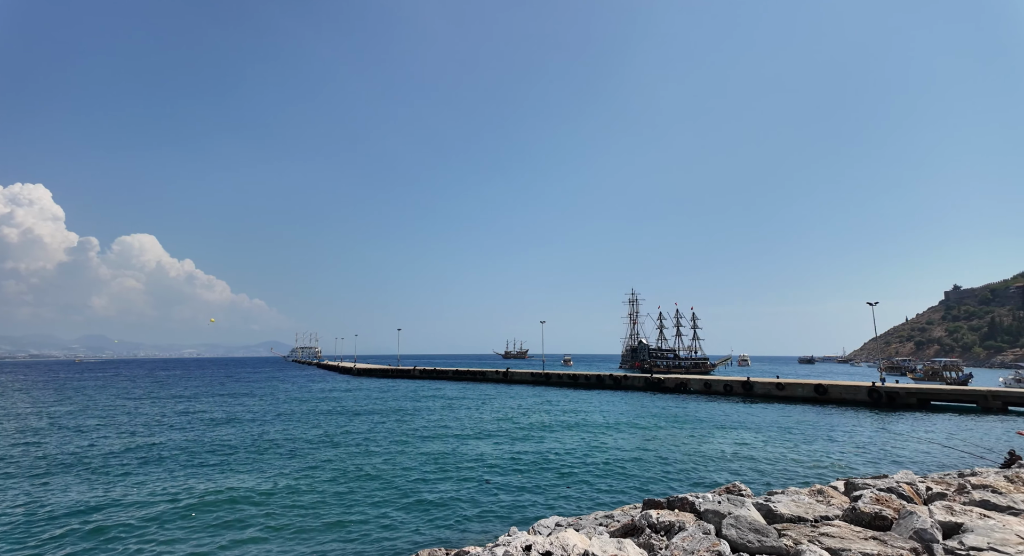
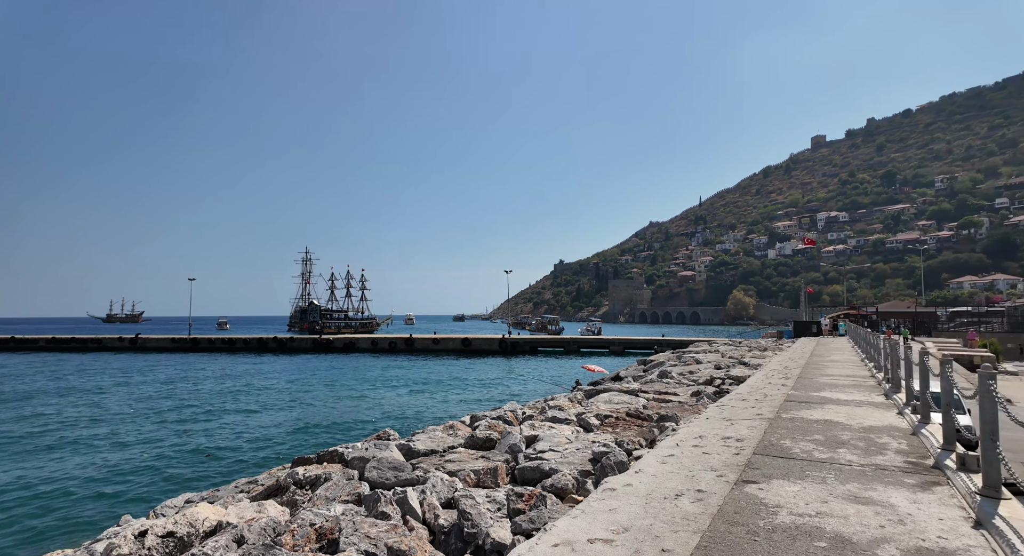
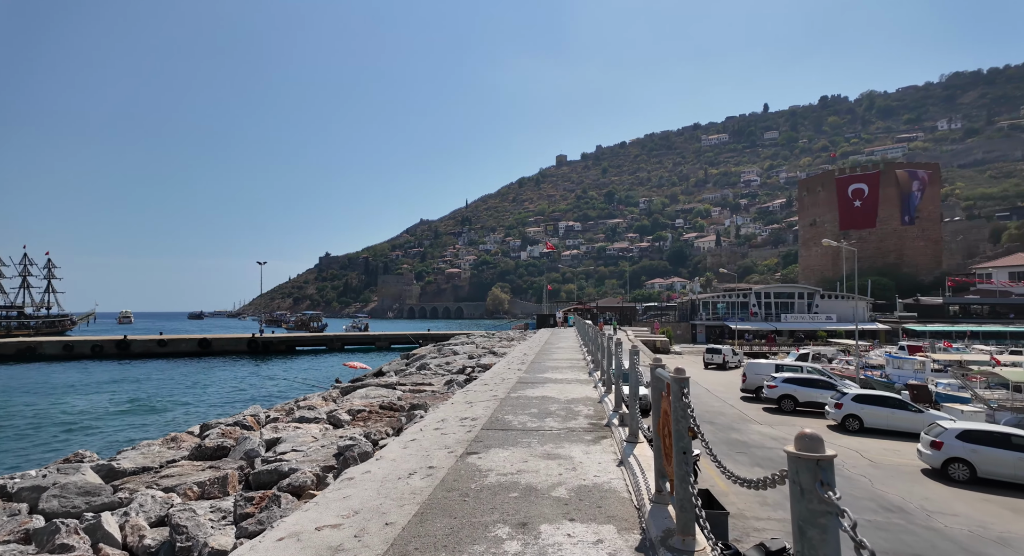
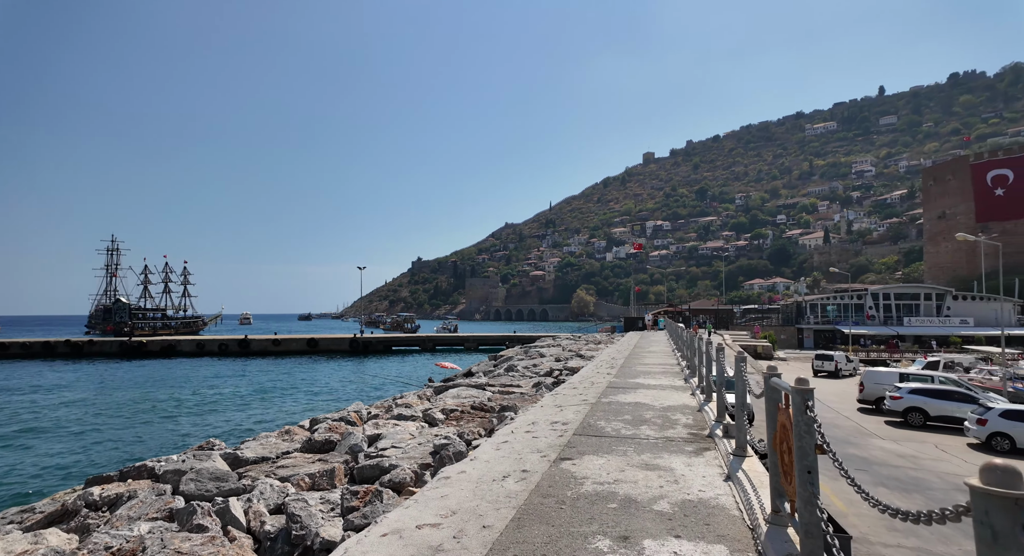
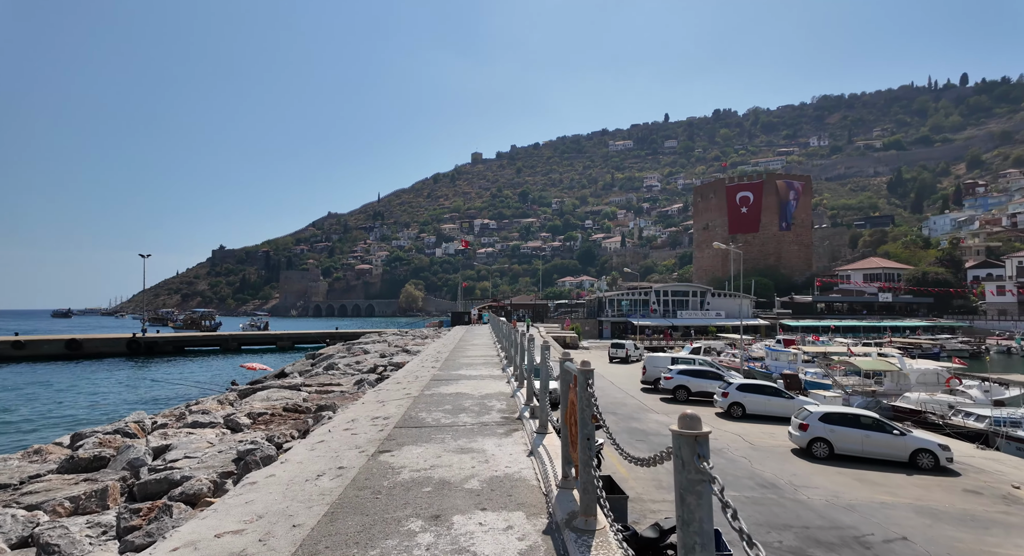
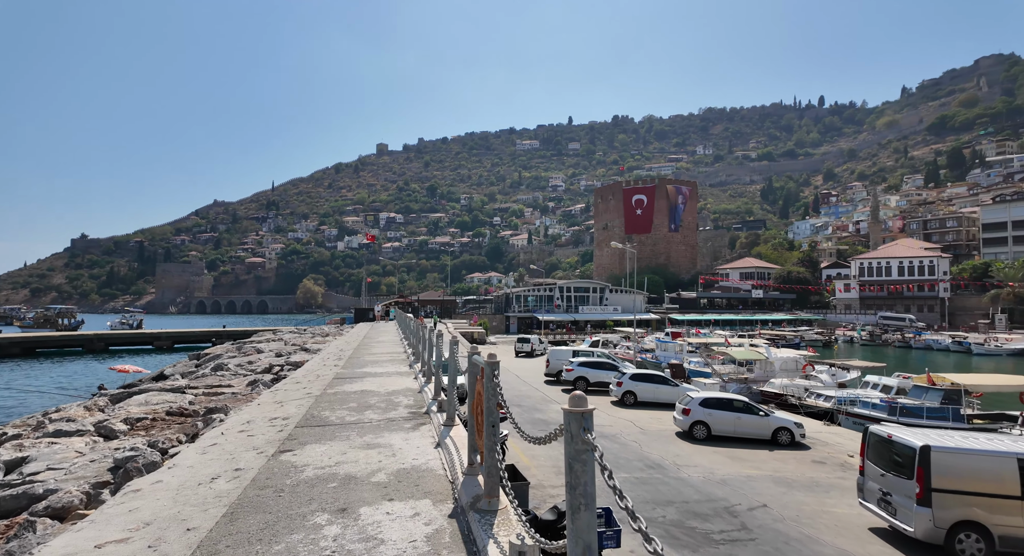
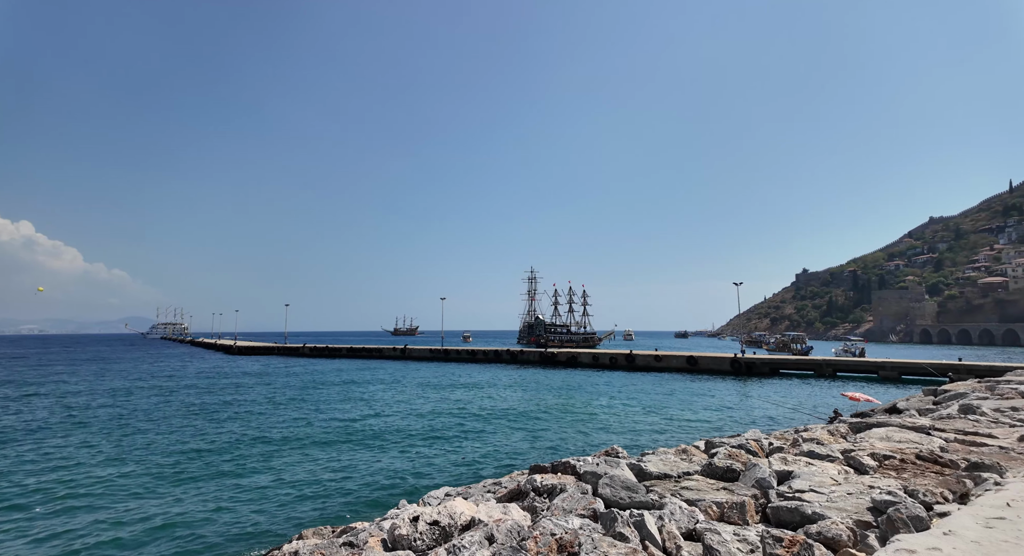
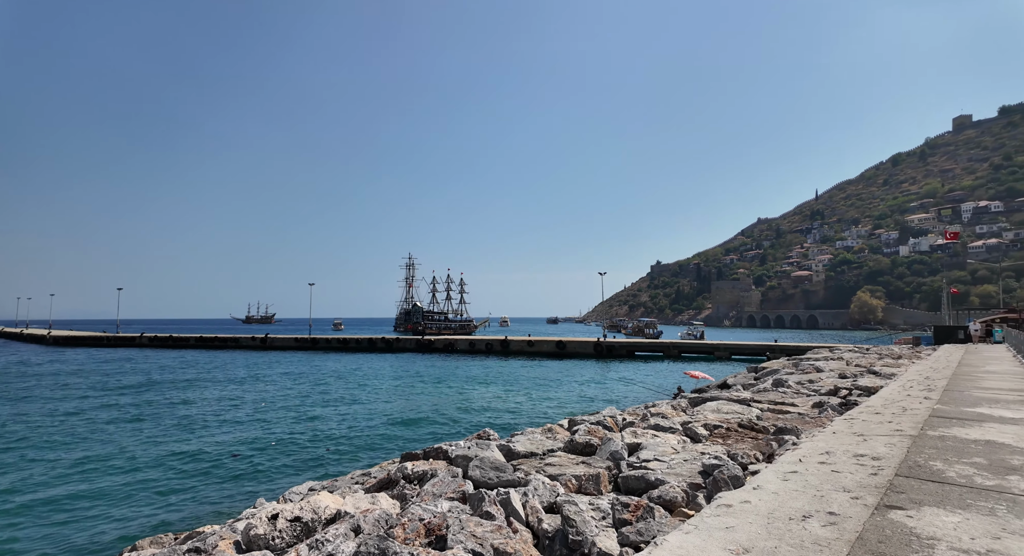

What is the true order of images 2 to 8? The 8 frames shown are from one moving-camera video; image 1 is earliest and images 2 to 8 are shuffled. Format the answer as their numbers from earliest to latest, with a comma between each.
7, 8, 2, 4, 3, 5, 6
